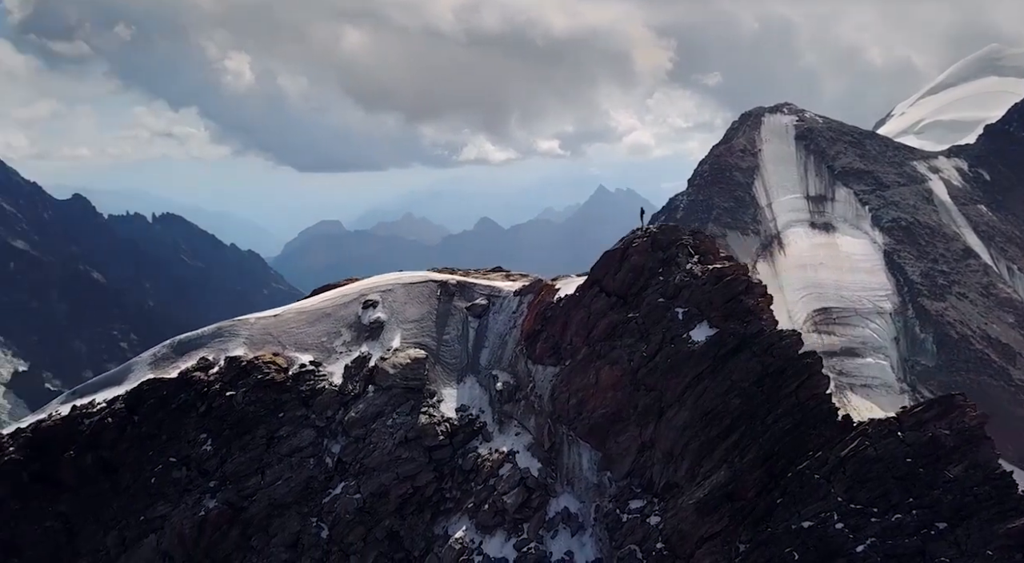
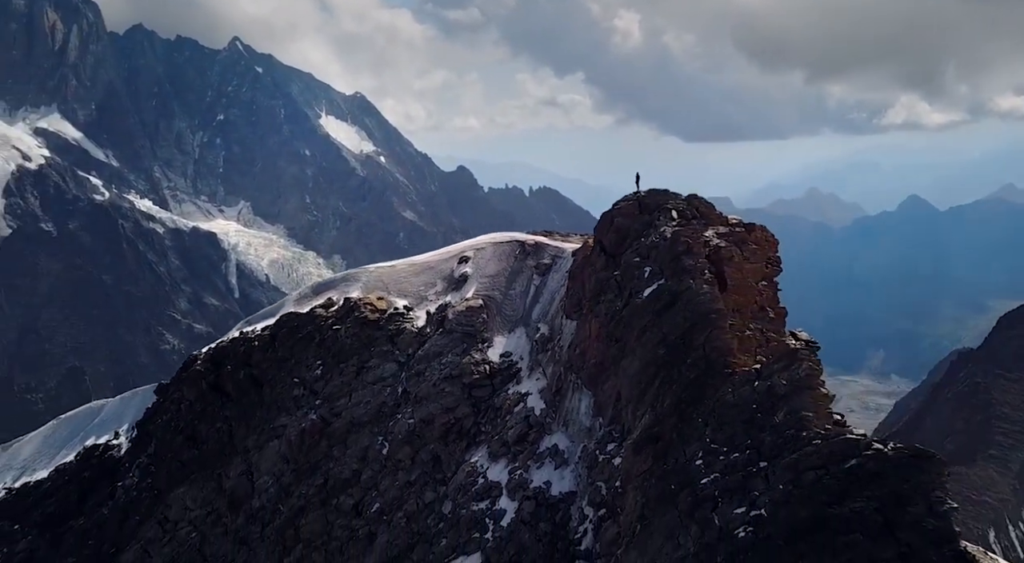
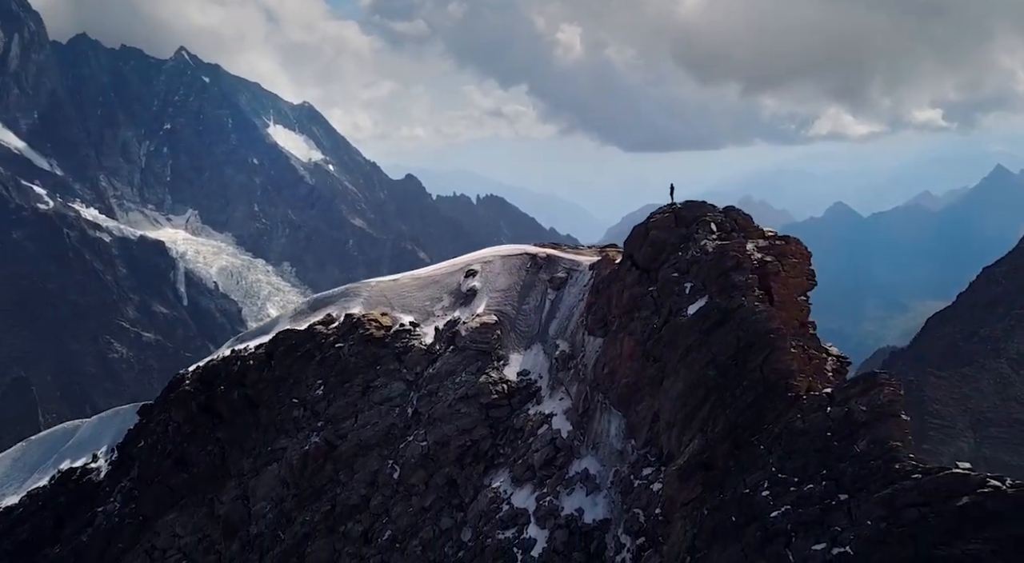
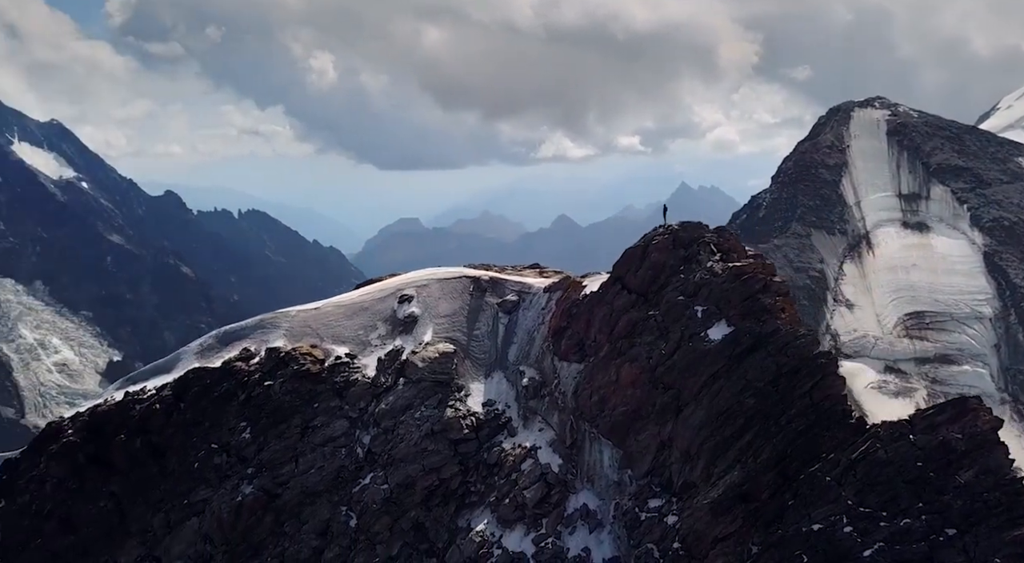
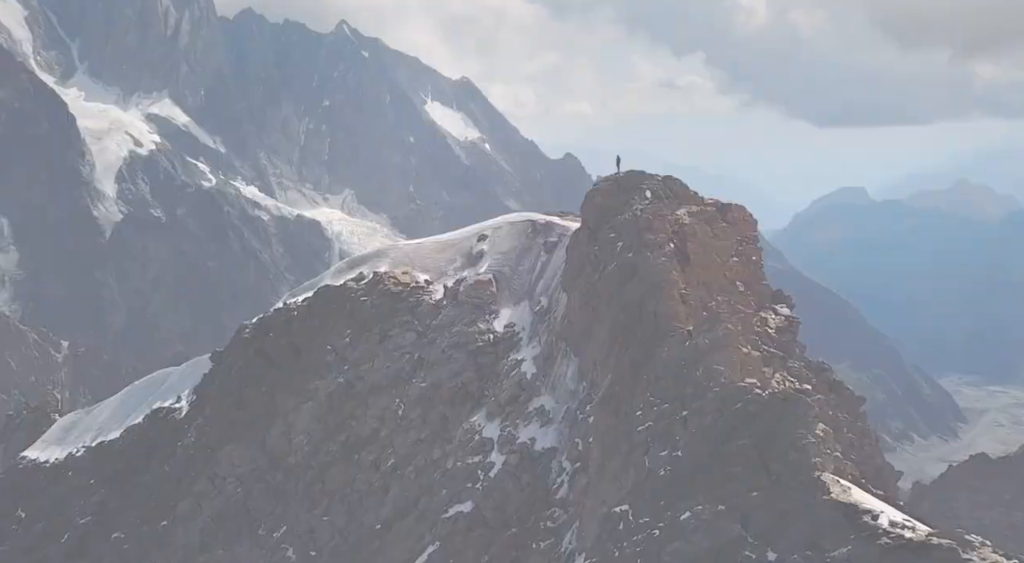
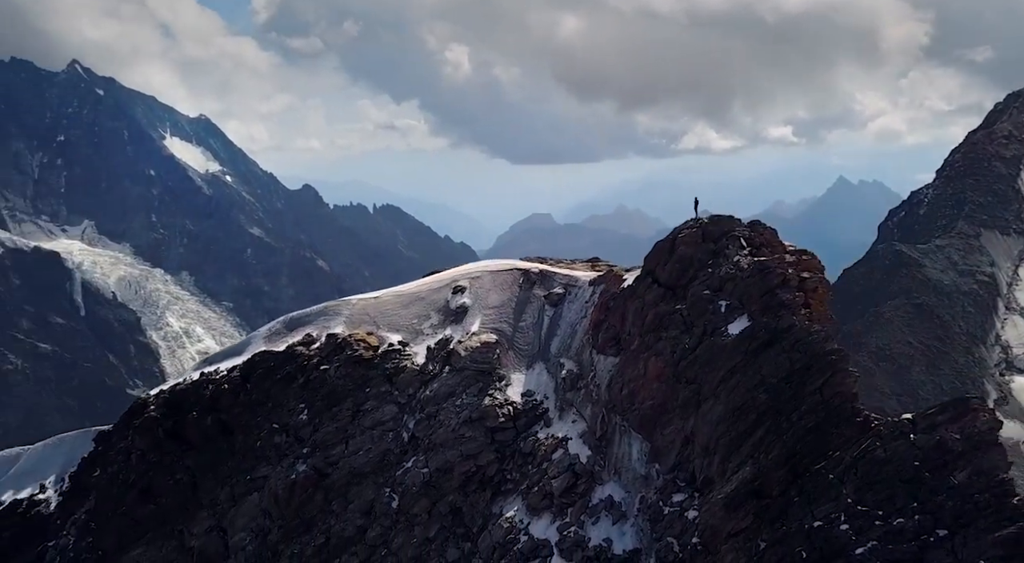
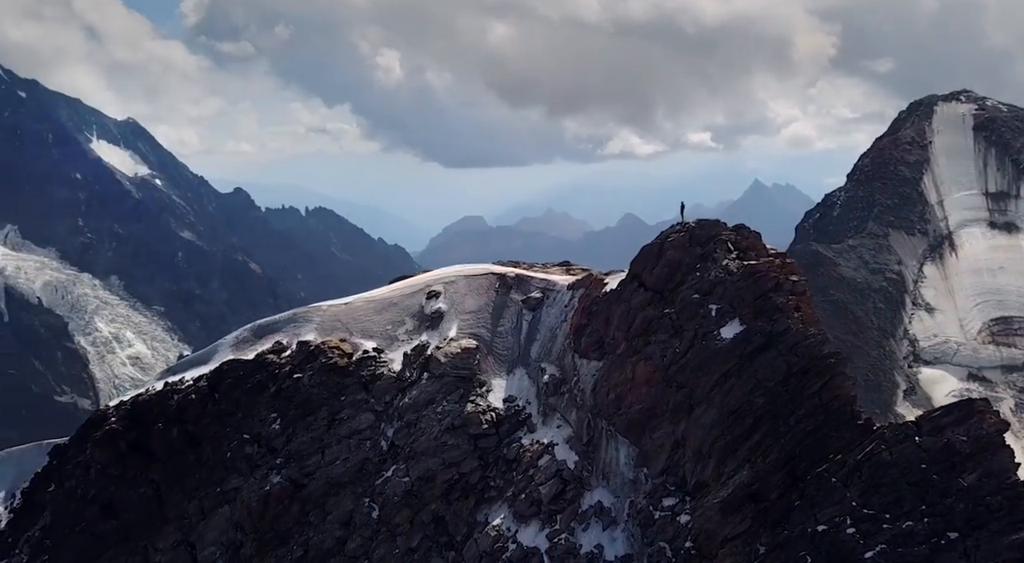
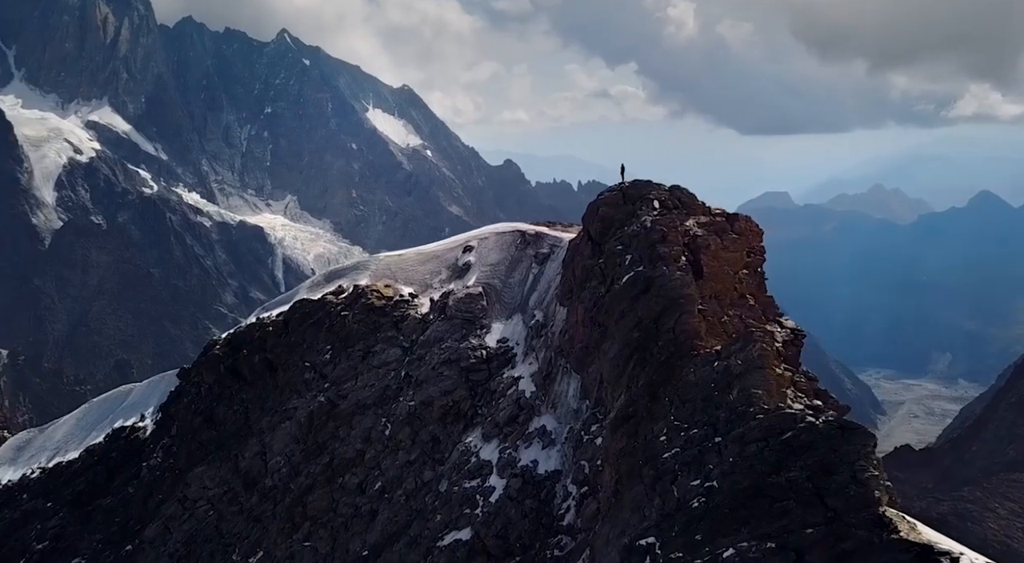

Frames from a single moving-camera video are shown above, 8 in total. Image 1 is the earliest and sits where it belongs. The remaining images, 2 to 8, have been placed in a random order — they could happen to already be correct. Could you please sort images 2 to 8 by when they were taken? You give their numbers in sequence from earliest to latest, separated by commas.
4, 7, 6, 3, 2, 8, 5
